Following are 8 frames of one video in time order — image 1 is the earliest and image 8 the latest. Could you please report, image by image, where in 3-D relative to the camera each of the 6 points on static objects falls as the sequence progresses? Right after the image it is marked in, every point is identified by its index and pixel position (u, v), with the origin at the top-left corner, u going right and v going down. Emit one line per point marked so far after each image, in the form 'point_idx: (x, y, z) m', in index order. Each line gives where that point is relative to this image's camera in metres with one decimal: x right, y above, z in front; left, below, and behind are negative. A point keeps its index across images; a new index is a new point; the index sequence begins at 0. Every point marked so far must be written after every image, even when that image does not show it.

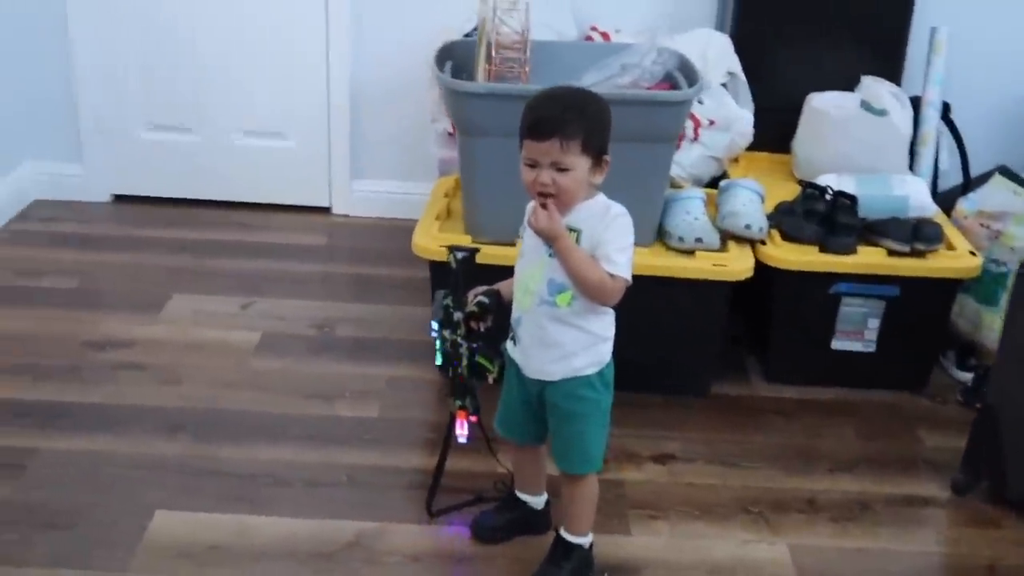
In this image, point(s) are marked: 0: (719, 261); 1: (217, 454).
0: (+0.3, 0.0, +1.7) m
1: (-0.5, -0.2, +1.6) m
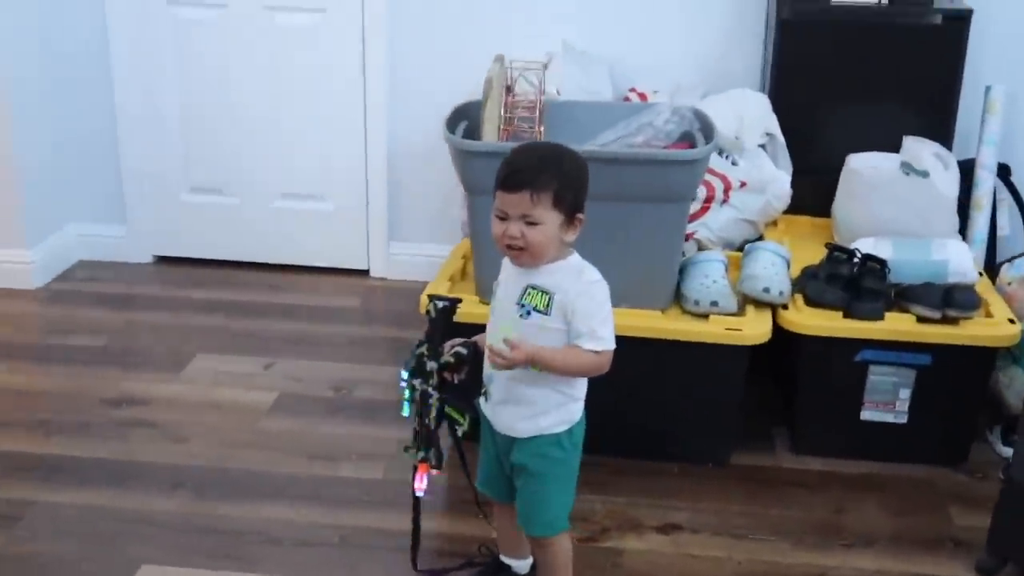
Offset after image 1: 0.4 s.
0: (+0.4, -0.1, +1.7) m
1: (-0.5, -0.3, +1.7) m
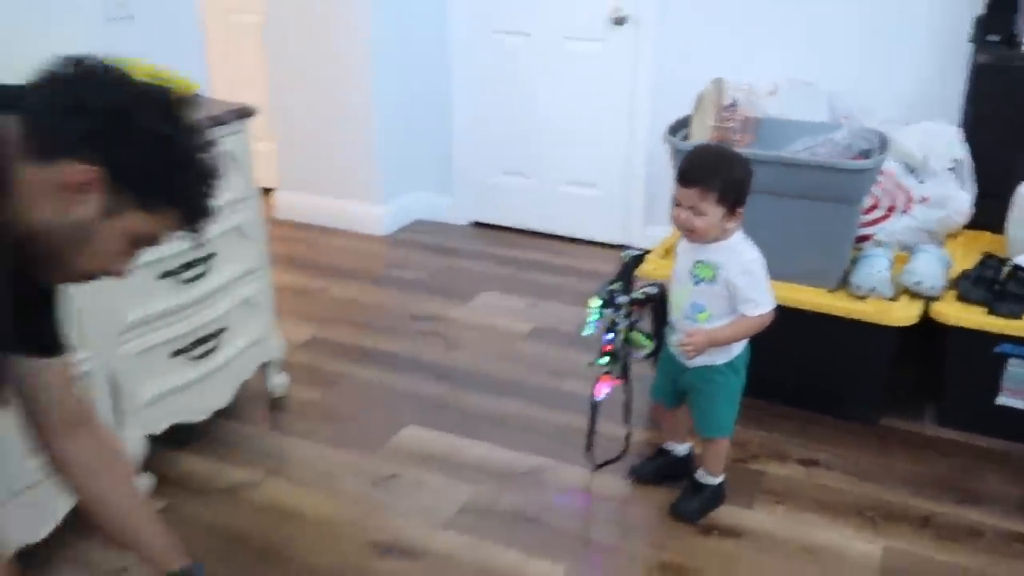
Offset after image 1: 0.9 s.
0: (+0.7, 0.0, +2.0) m
1: (-0.1, -0.2, +2.2) m
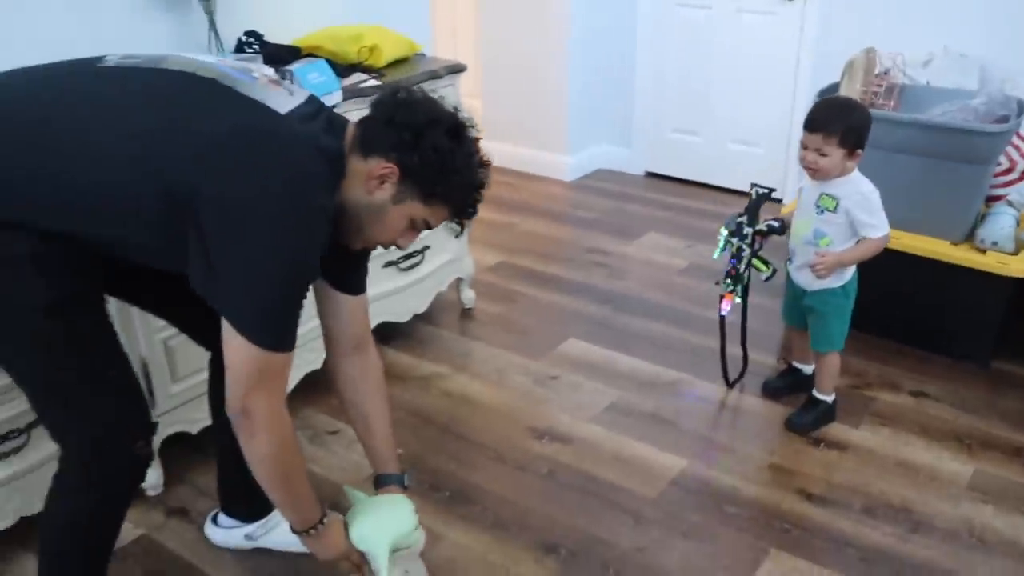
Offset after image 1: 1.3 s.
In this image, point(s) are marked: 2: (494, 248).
0: (+1.1, +0.1, +2.2) m
1: (+0.3, -0.1, +2.6) m
2: (-0.1, +0.1, +3.0) m
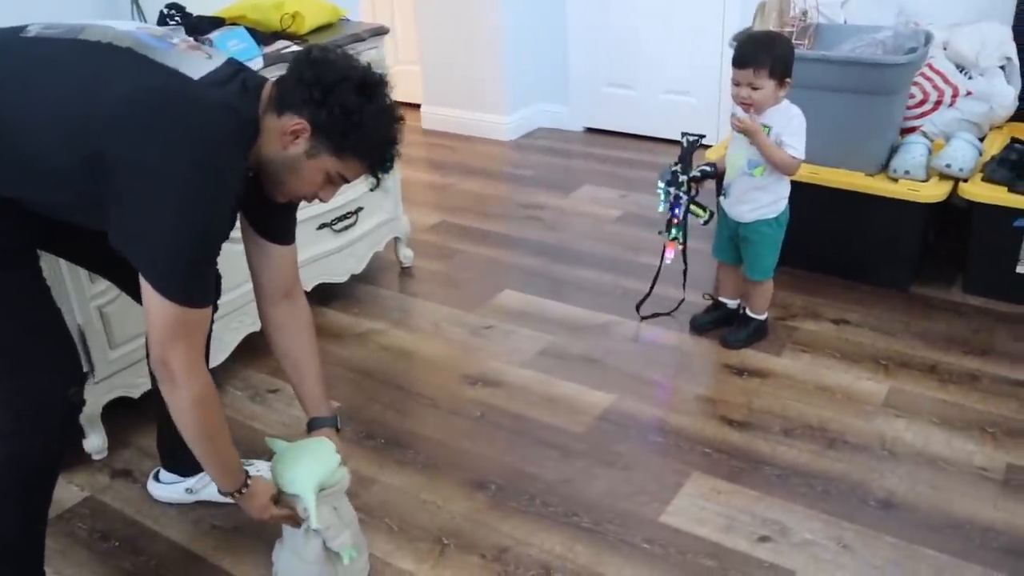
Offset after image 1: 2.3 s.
0: (+0.9, +0.2, +2.3) m
1: (+0.1, 0.0, +2.7) m
2: (-0.2, +0.2, +3.1) m
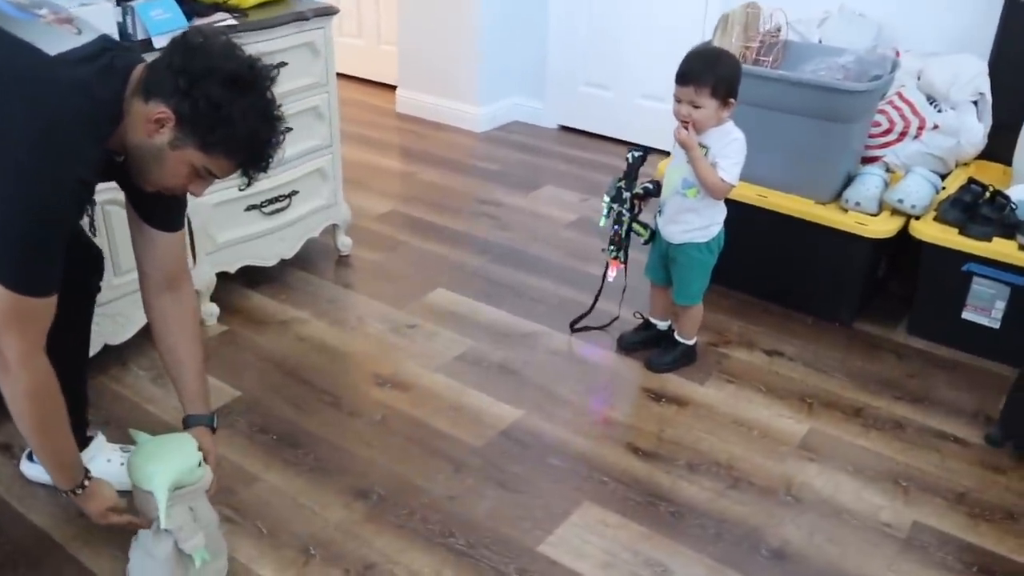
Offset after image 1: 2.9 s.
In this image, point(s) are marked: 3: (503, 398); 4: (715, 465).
0: (+0.7, +0.1, +2.2) m
1: (0.0, 0.0, +2.6) m
2: (-0.4, +0.3, +3.0) m
3: (0.0, -0.2, +2.1) m
4: (+0.4, -0.3, +2.0) m
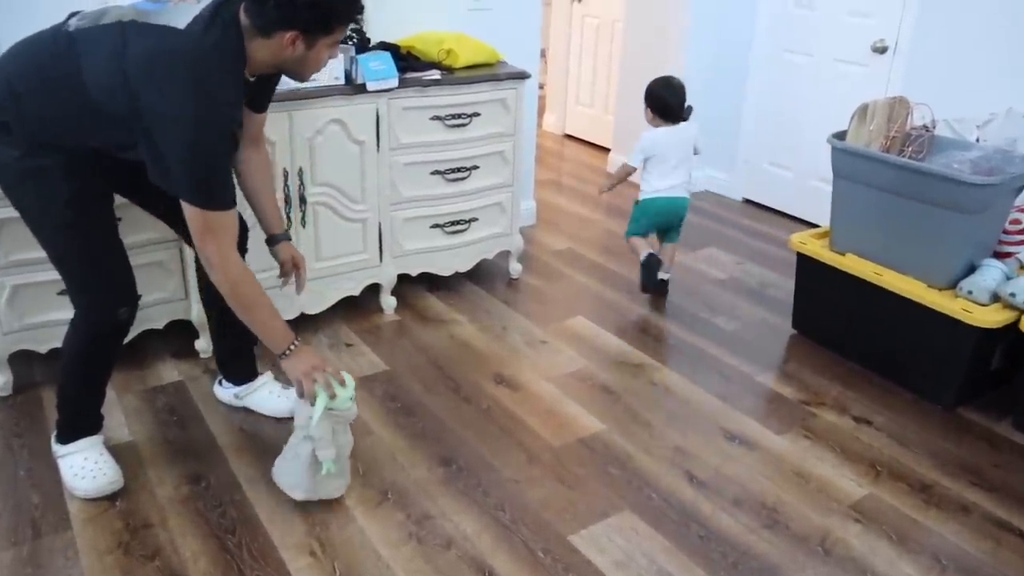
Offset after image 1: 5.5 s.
0: (+1.0, 0.0, +2.2) m
1: (+0.4, -0.1, +2.9) m
2: (+0.2, +0.2, +3.3) m
3: (+0.2, -0.3, +2.4) m
4: (+0.5, -0.4, +2.1) m
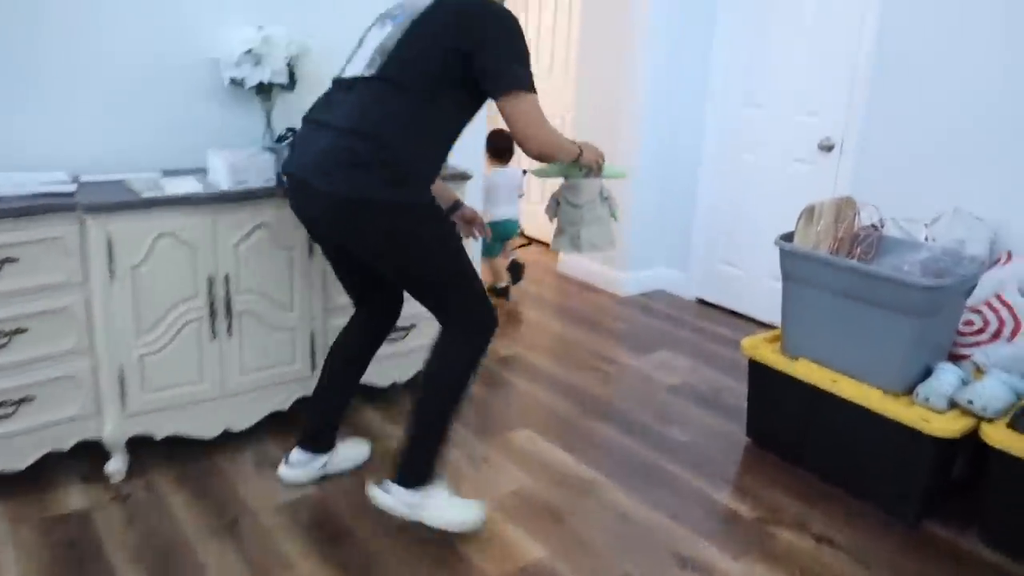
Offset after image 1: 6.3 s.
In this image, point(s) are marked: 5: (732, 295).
0: (+0.9, -0.3, +2.1) m
1: (+0.2, -0.3, +2.7) m
2: (+0.1, -0.1, +3.2) m
3: (+0.1, -0.5, +2.3) m
4: (+0.4, -0.7, +2.0) m
5: (+0.8, 0.0, +3.5) m
